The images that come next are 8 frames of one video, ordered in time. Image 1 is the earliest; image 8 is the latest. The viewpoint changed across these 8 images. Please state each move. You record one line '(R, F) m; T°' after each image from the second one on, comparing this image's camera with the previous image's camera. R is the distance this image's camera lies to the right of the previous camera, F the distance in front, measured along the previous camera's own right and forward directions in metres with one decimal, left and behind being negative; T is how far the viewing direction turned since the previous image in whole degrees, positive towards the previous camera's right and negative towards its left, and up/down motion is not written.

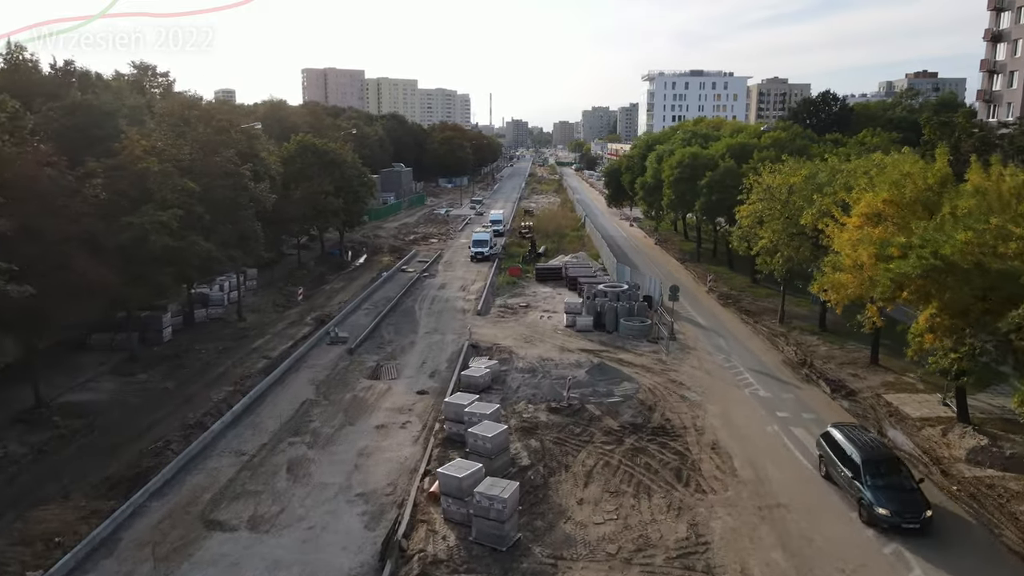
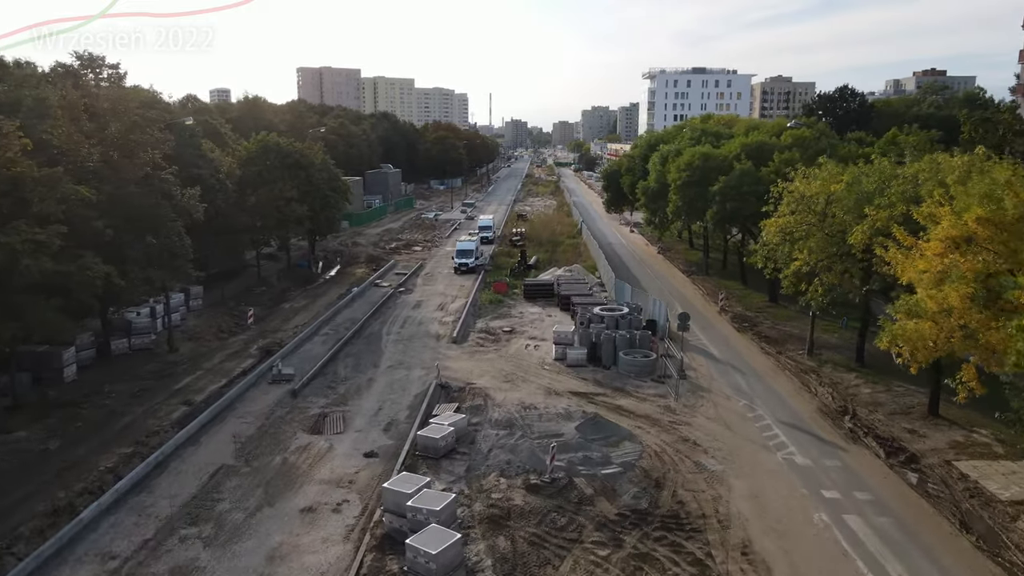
(+0.7, +4.6) m; 0°
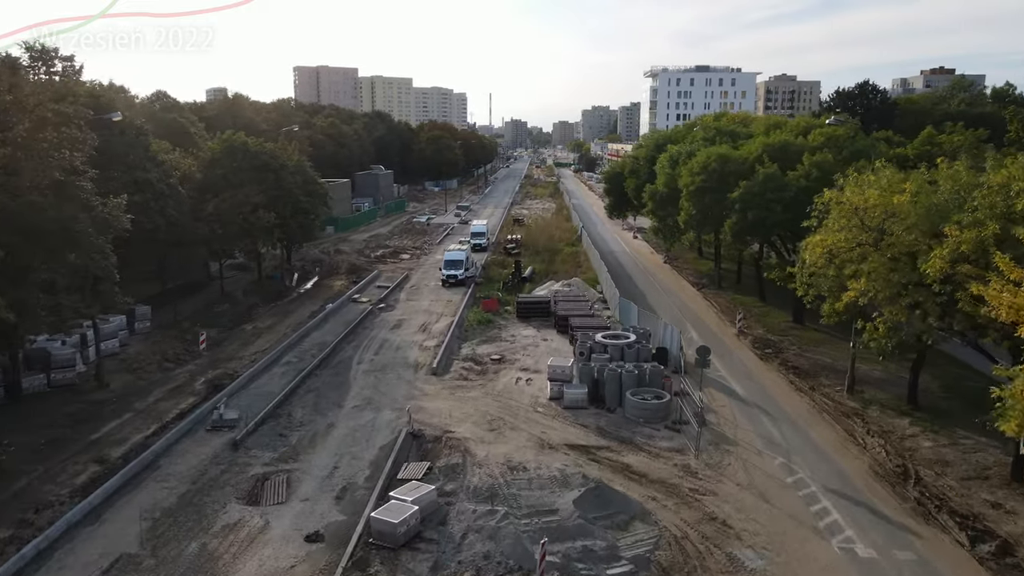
(+0.4, +3.8) m; 0°
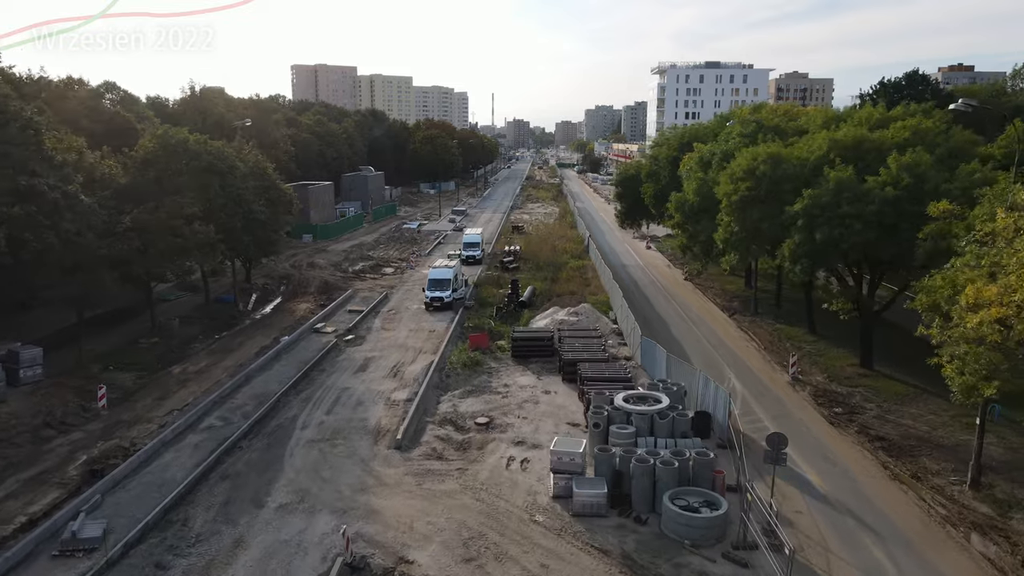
(+0.3, +6.1) m; 0°
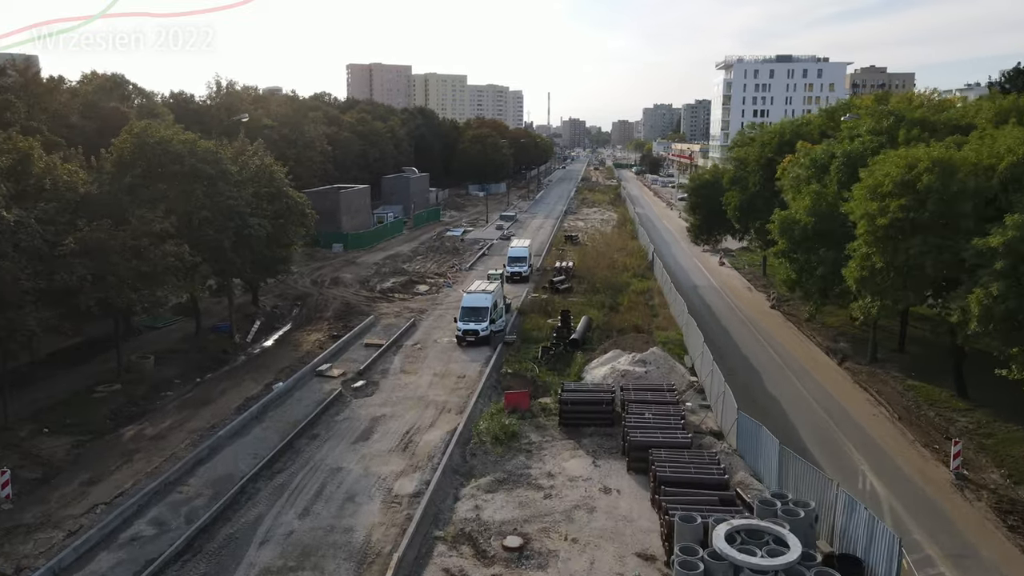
(+0.1, +6.0) m; -4°
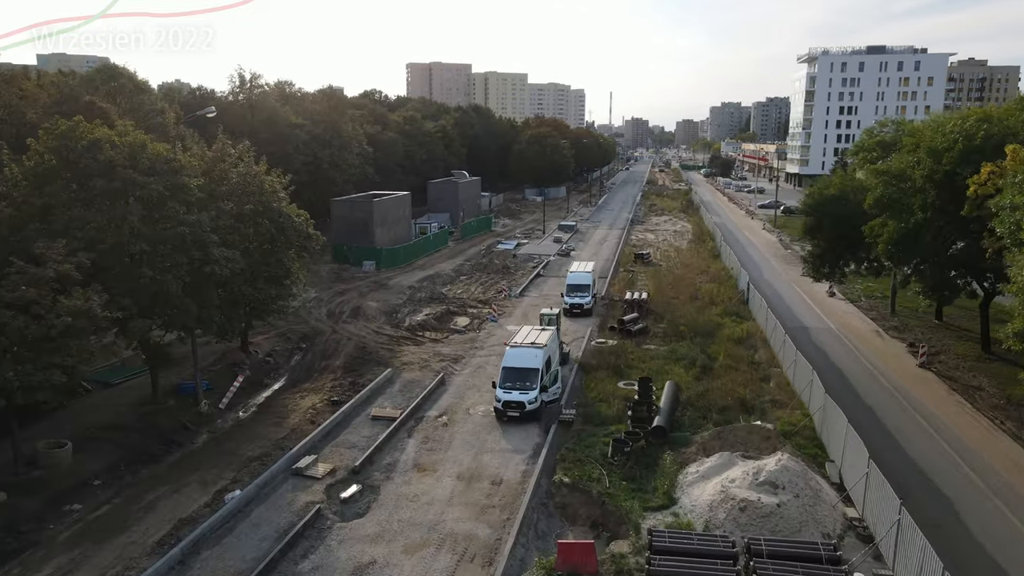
(-0.1, +7.4) m; -5°
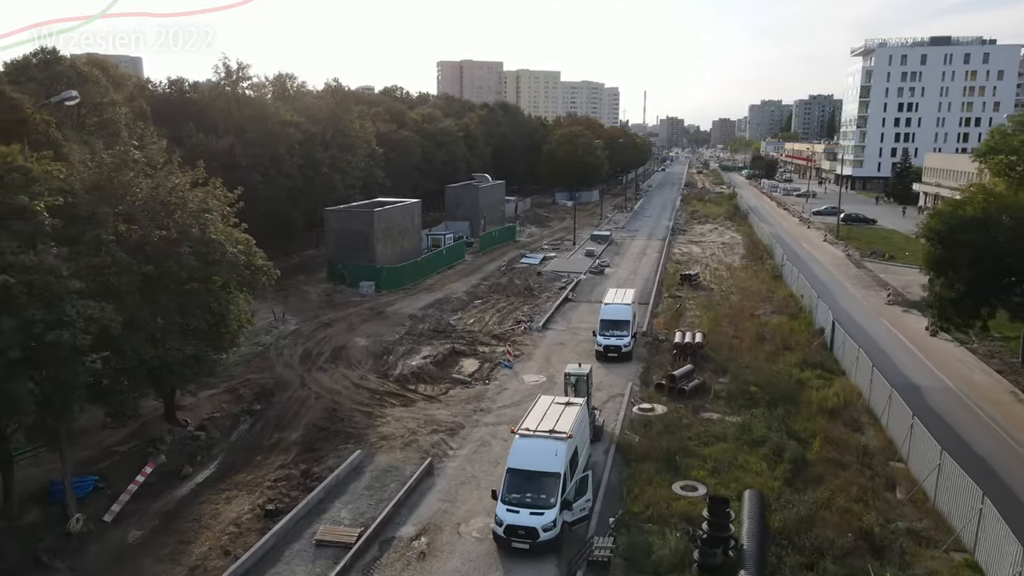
(+0.4, +6.6) m; -2°
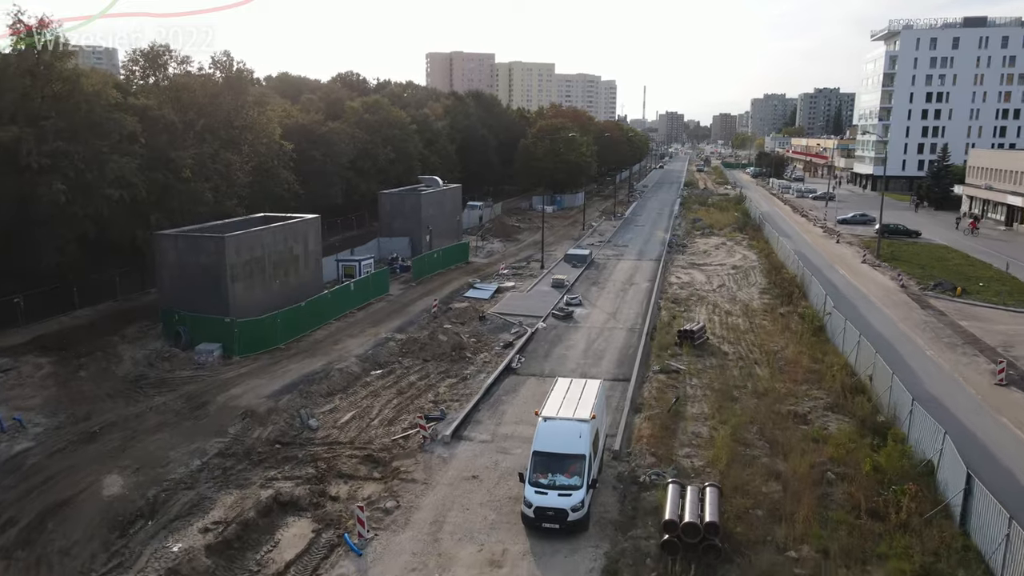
(+2.8, +12.1) m; 0°
